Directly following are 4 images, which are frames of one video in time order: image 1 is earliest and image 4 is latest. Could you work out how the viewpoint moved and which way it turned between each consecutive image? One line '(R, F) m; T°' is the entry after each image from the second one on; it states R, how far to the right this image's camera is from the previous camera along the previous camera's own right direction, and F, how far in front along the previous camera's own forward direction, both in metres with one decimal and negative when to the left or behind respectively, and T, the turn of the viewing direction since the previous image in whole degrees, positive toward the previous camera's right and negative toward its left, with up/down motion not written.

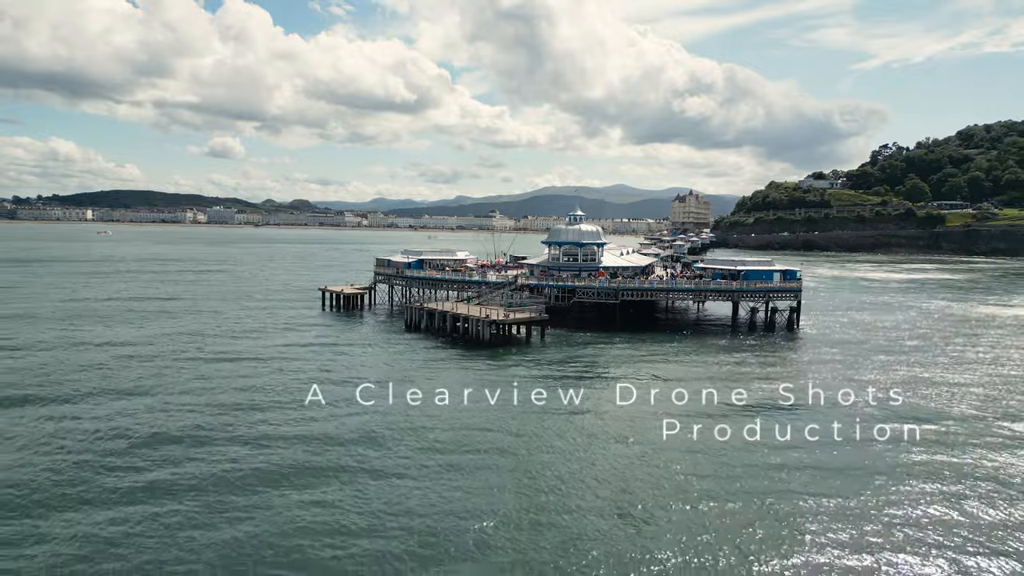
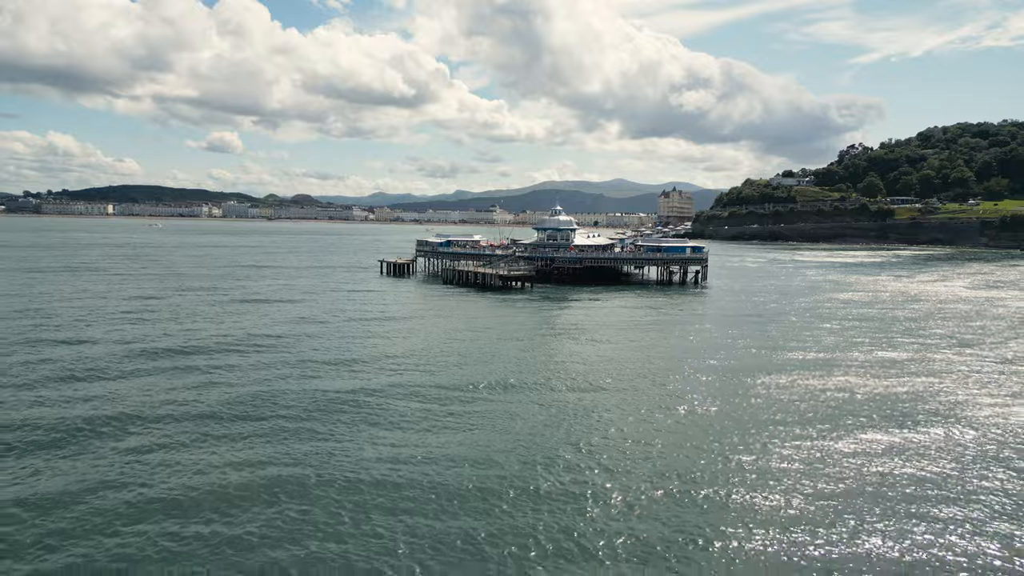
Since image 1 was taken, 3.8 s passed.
(-0.2, -29.1) m; 0°
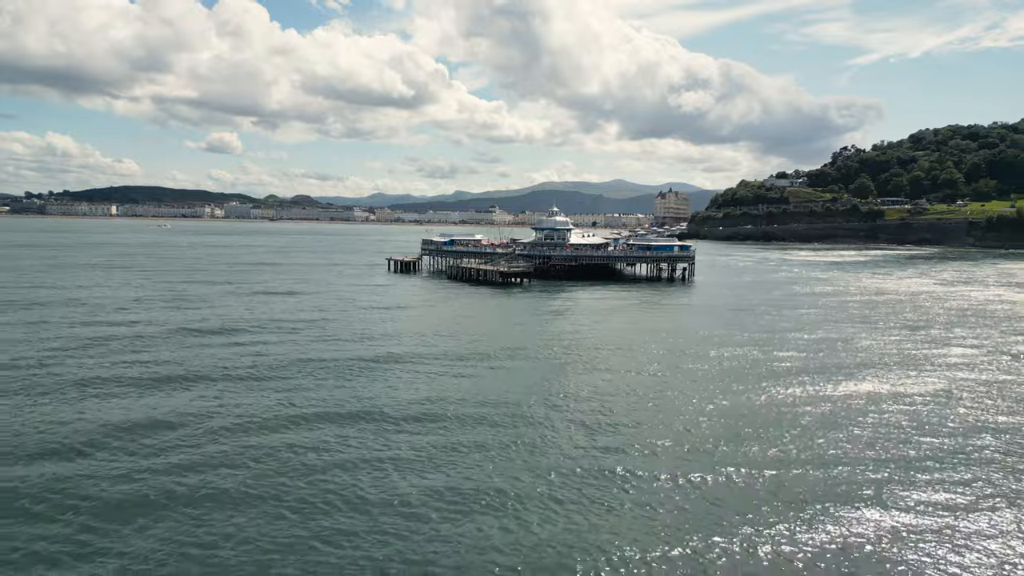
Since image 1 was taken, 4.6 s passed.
(-0.1, -6.2) m; 0°
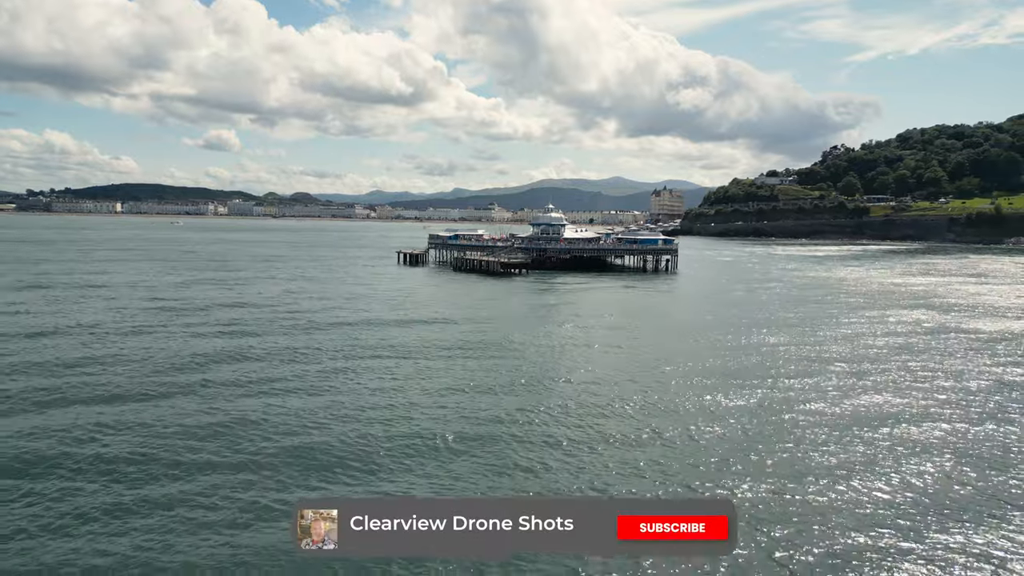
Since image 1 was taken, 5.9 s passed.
(-0.1, -9.5) m; 0°
